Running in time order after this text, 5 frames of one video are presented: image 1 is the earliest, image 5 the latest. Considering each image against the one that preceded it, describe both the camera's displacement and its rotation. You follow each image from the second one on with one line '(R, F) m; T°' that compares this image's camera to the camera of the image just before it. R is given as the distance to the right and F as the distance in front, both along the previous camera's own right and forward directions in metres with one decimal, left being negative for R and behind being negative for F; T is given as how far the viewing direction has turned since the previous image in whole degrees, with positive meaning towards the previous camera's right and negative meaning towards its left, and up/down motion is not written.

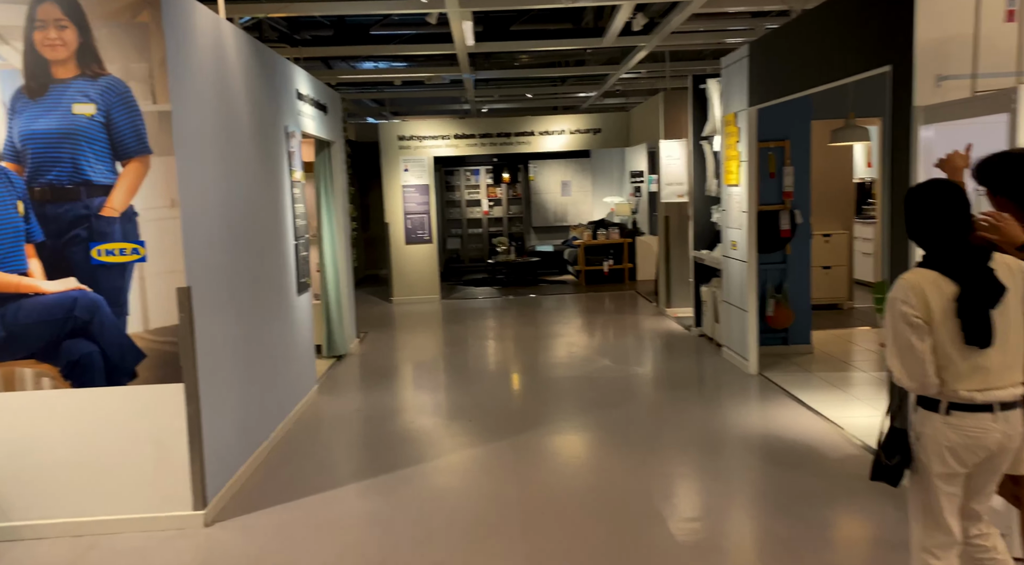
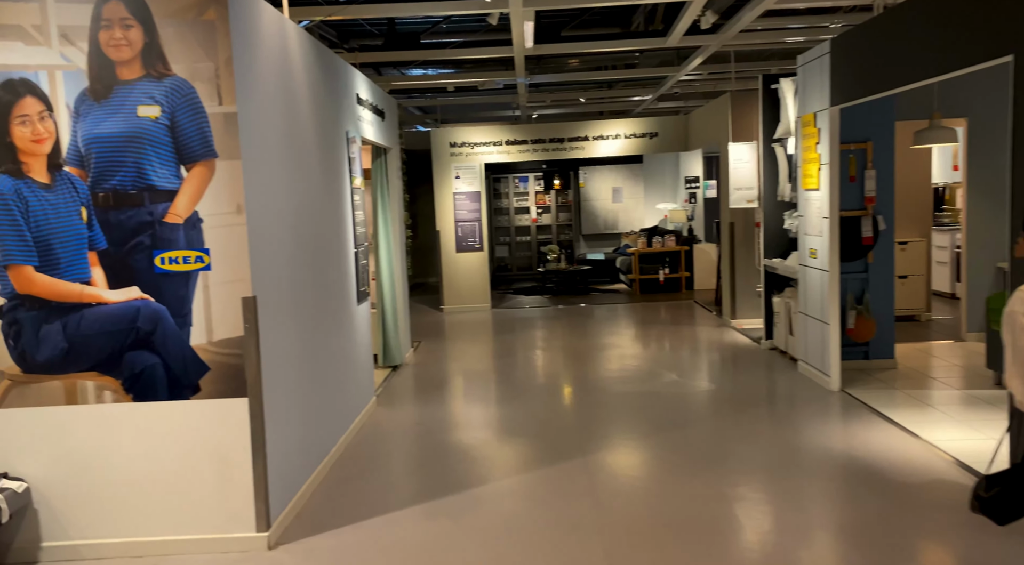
(-0.2, +0.2) m; -3°
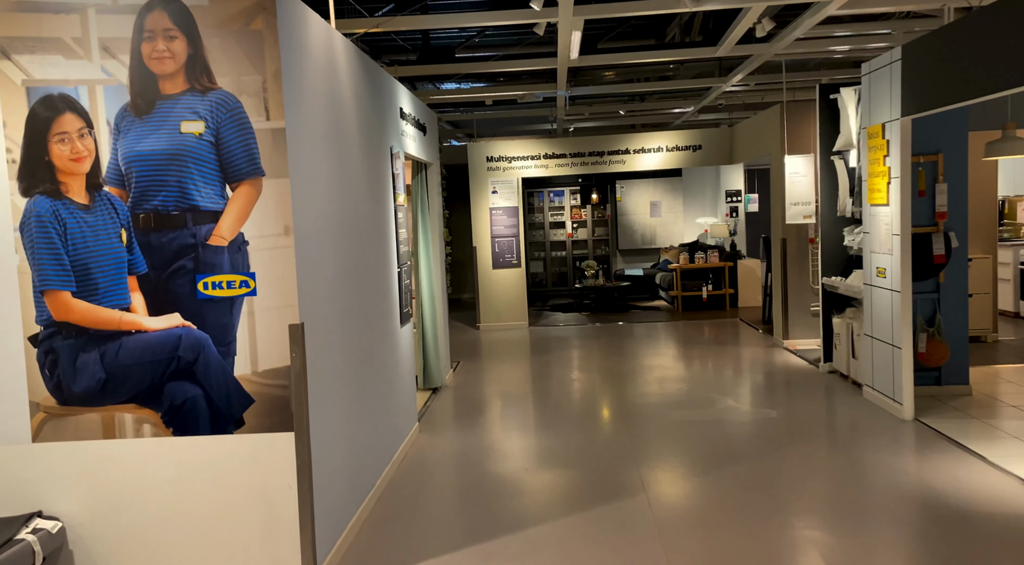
(-0.2, +0.3) m; -2°
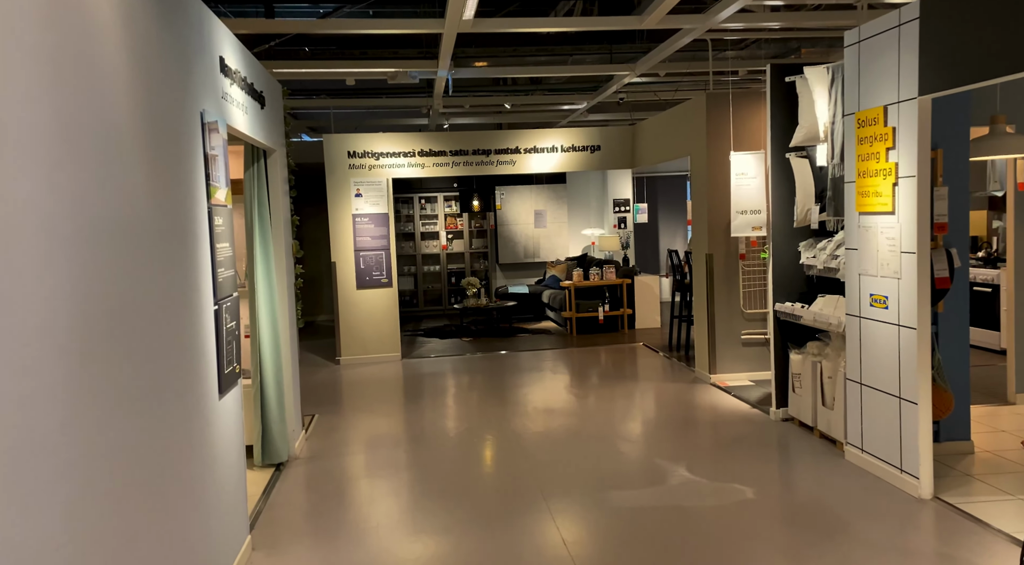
(-0.1, +1.8) m; +11°
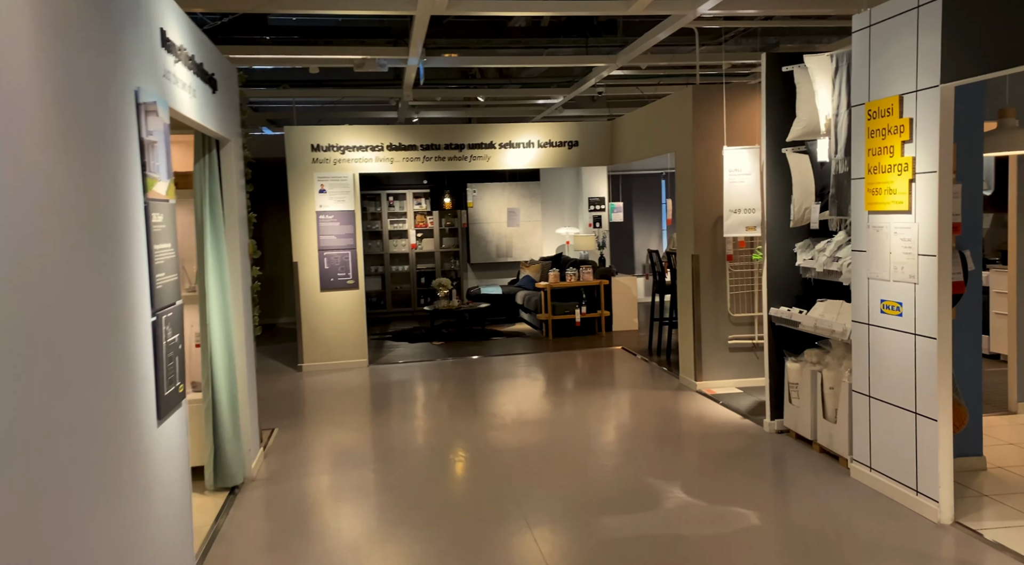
(-0.1, +0.4) m; +2°
